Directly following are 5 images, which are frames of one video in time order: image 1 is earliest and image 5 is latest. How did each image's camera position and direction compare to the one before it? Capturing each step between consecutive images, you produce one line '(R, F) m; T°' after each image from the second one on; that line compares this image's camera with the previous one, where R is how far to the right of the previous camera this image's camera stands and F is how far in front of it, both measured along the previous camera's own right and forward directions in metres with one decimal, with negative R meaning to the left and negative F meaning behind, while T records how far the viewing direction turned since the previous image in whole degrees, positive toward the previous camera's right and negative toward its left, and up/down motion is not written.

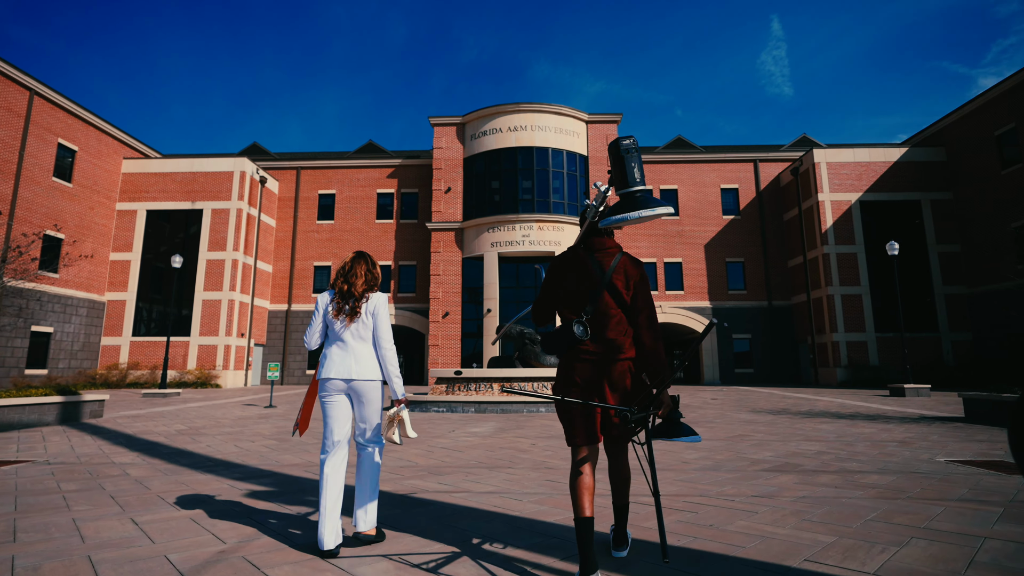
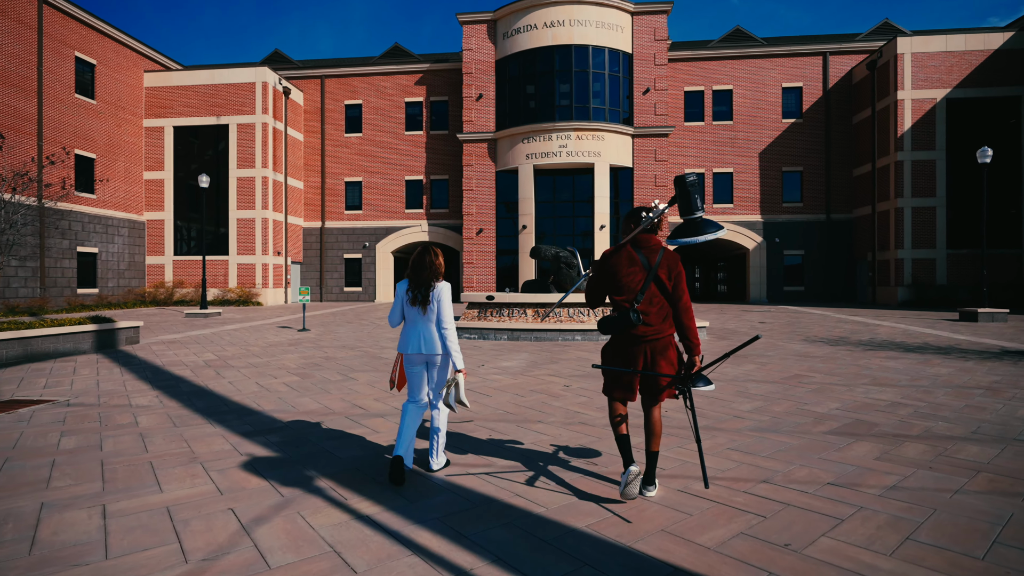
(+0.1, +1.0) m; -4°
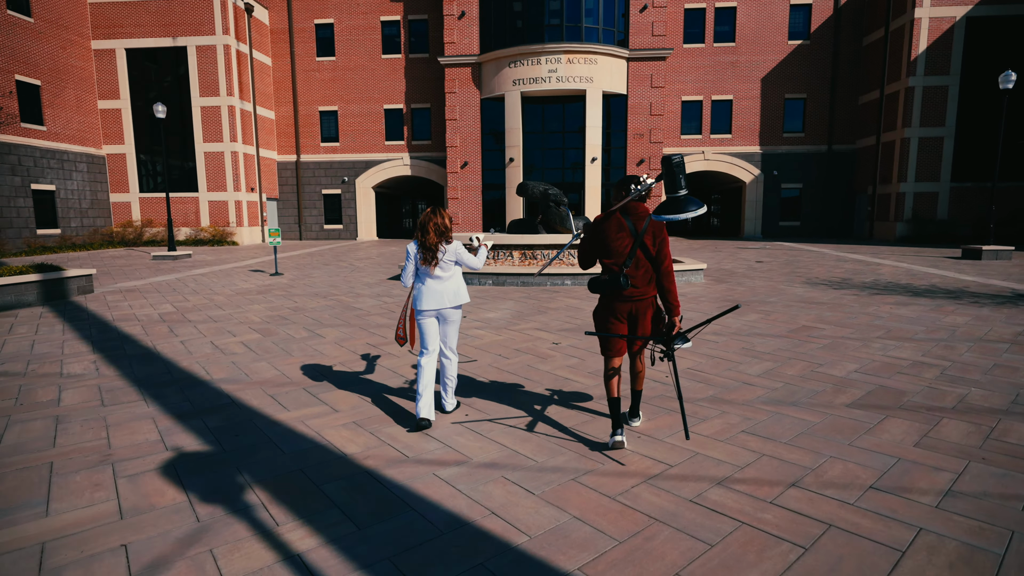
(+0.1, +0.9) m; +1°
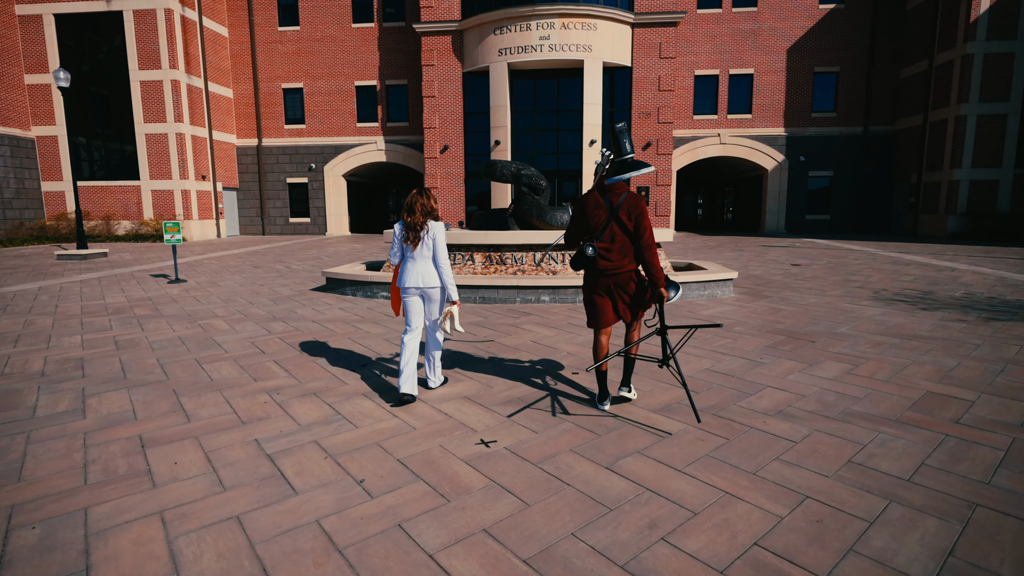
(+0.8, +3.3) m; 0°
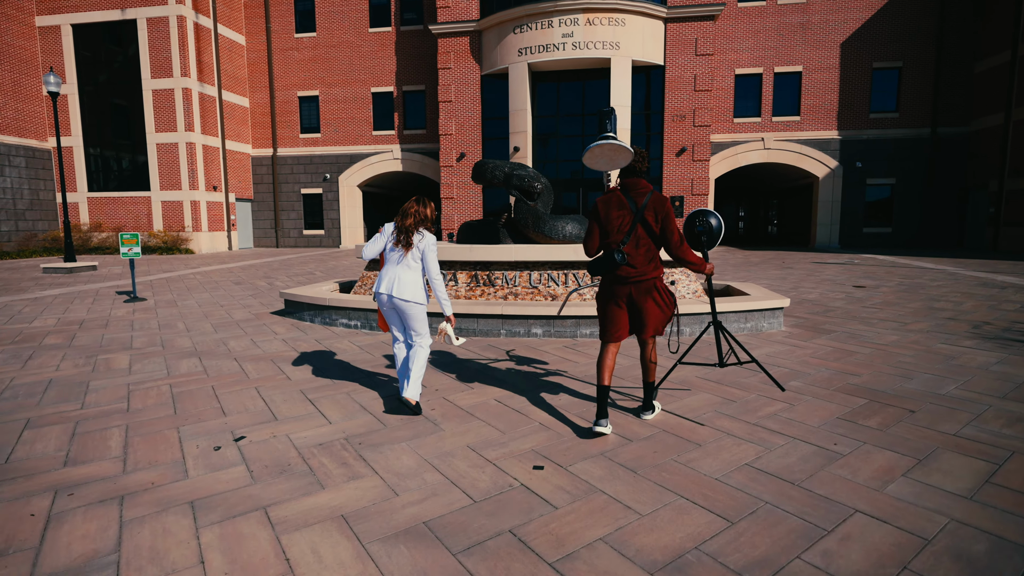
(+0.7, +1.8) m; -4°
